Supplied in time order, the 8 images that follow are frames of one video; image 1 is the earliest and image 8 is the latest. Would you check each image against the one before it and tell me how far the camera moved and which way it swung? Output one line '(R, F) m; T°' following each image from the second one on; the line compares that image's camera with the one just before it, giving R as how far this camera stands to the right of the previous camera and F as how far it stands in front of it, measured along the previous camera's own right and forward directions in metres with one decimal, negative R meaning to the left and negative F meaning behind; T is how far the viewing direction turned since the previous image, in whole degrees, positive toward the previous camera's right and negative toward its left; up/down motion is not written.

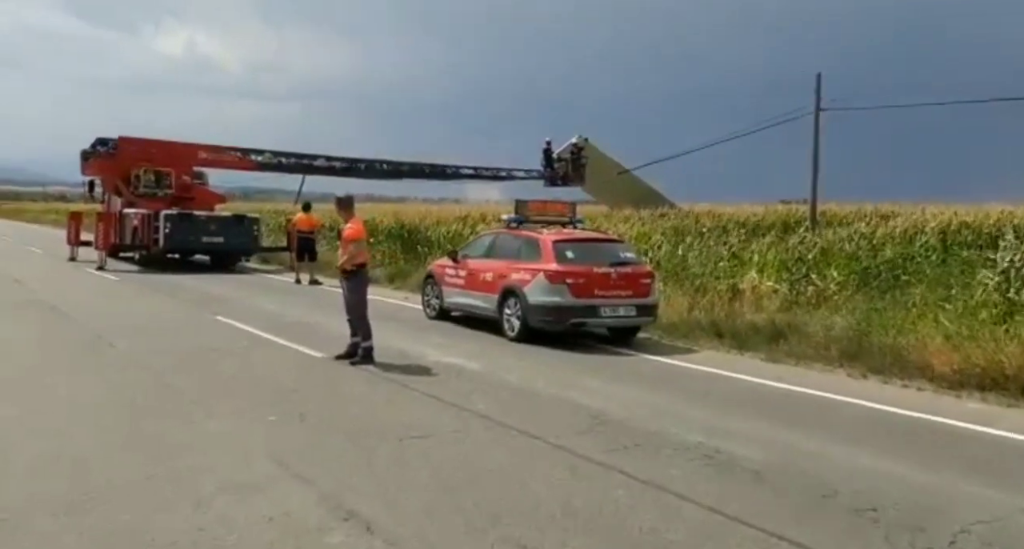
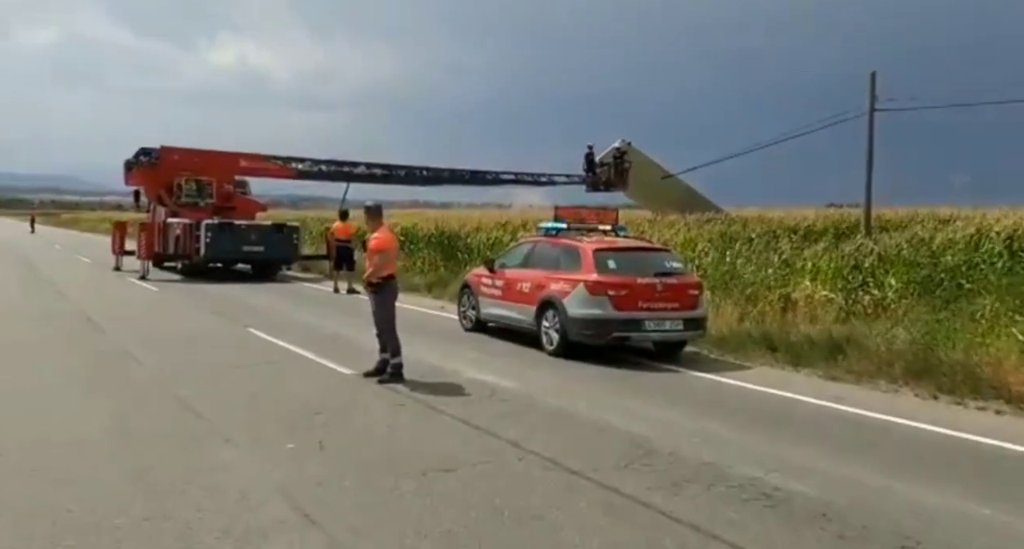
(+0.1, +0.5) m; -3°
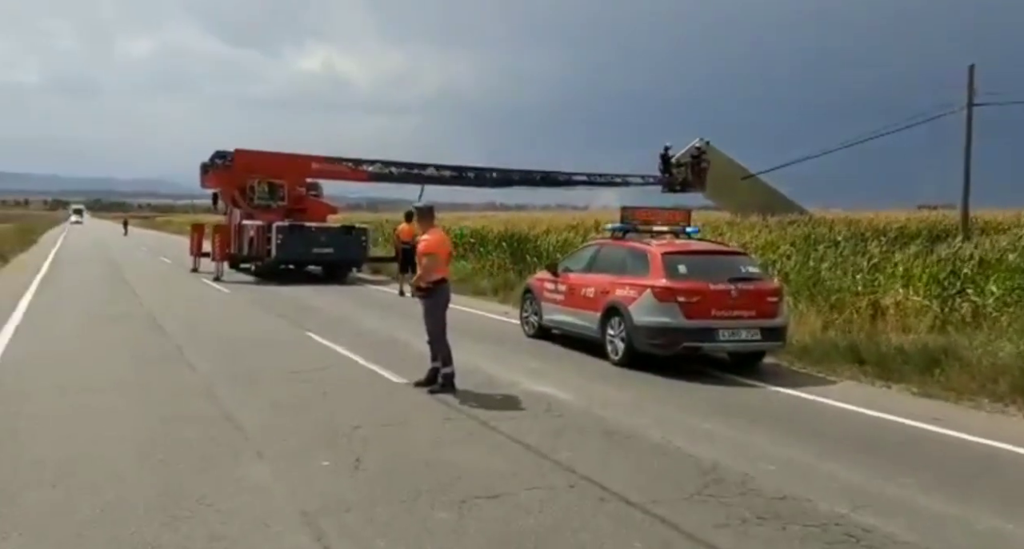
(+0.1, +0.5) m; -6°
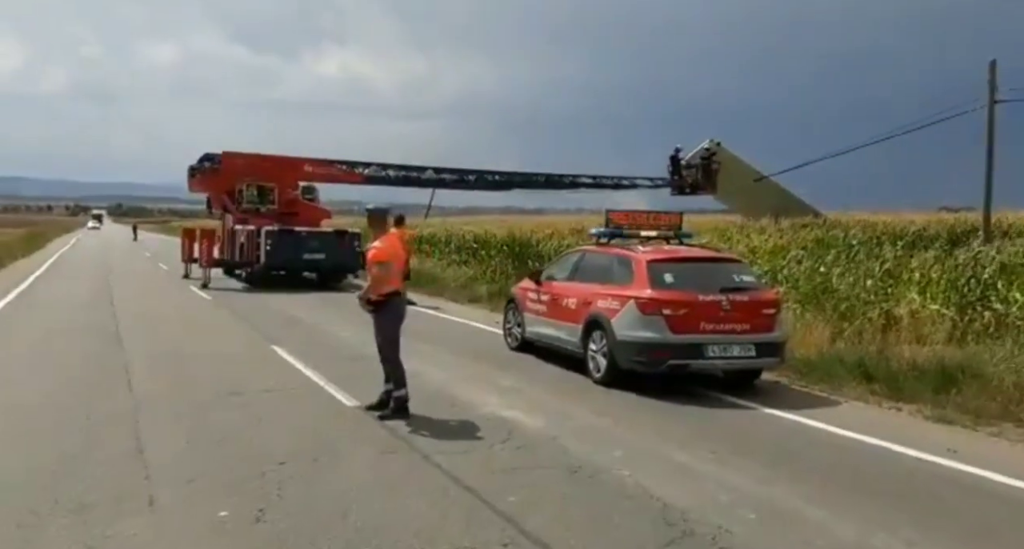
(+0.5, +0.7) m; -1°
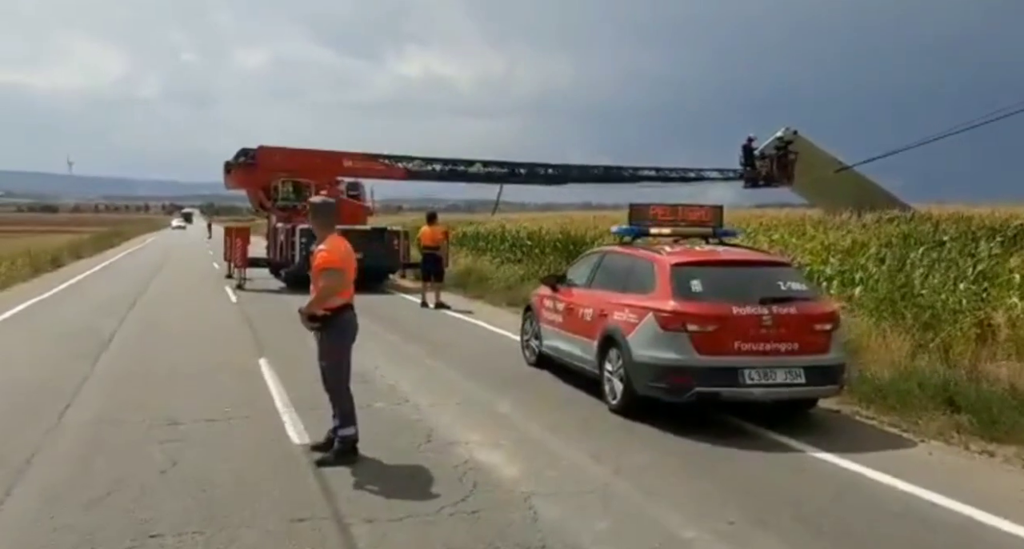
(+0.8, +1.3) m; -6°
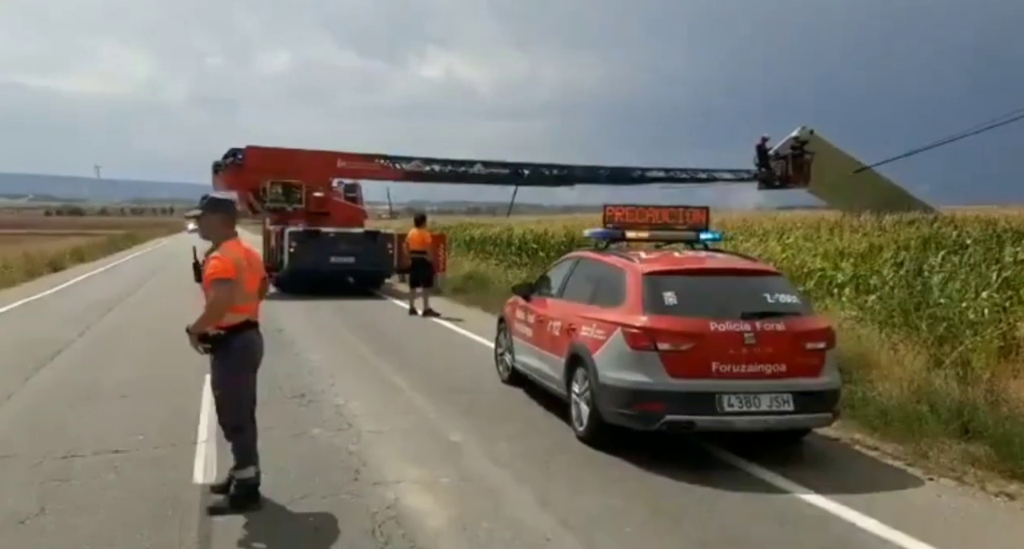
(+0.6, +0.8) m; -2°
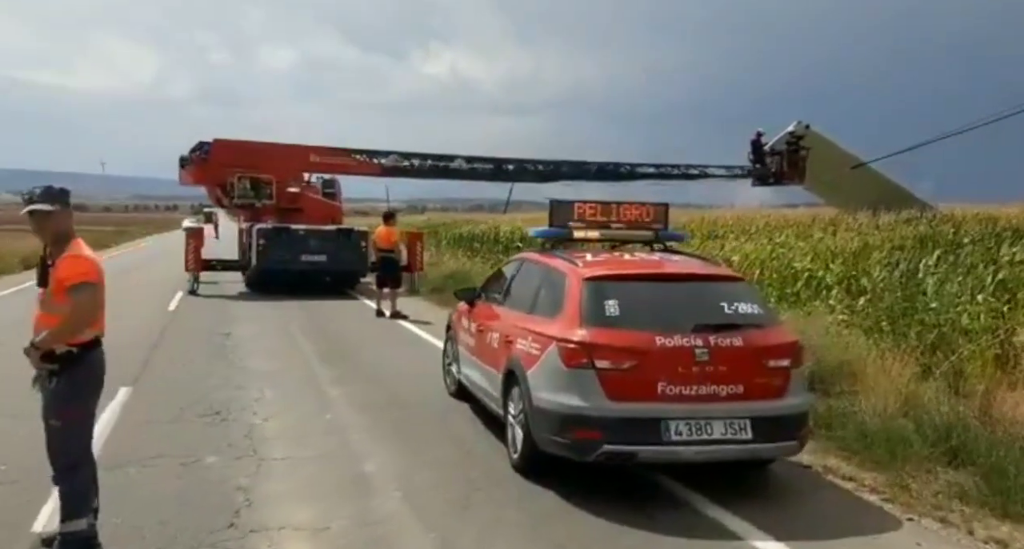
(+0.6, +0.8) m; 0°
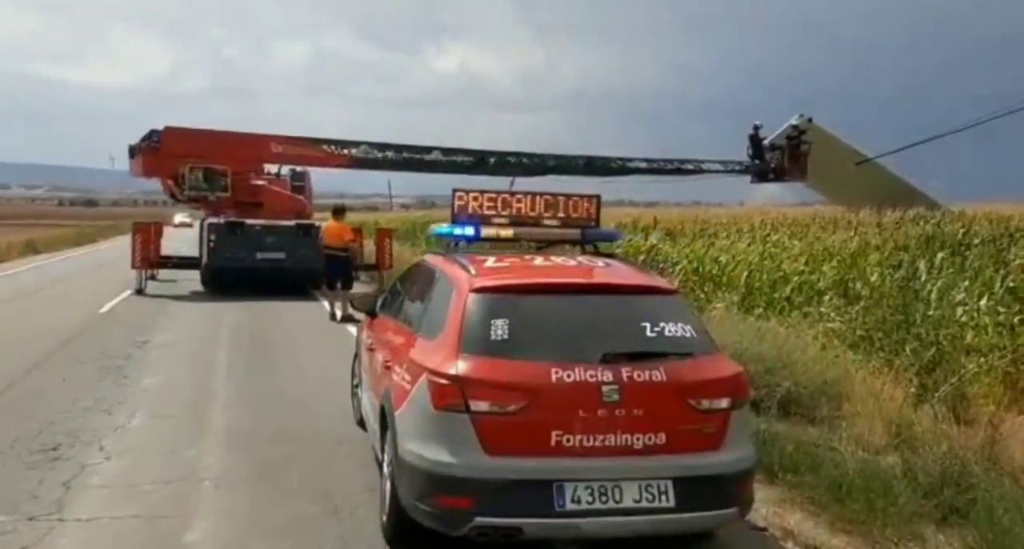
(+0.8, +1.2) m; 0°
